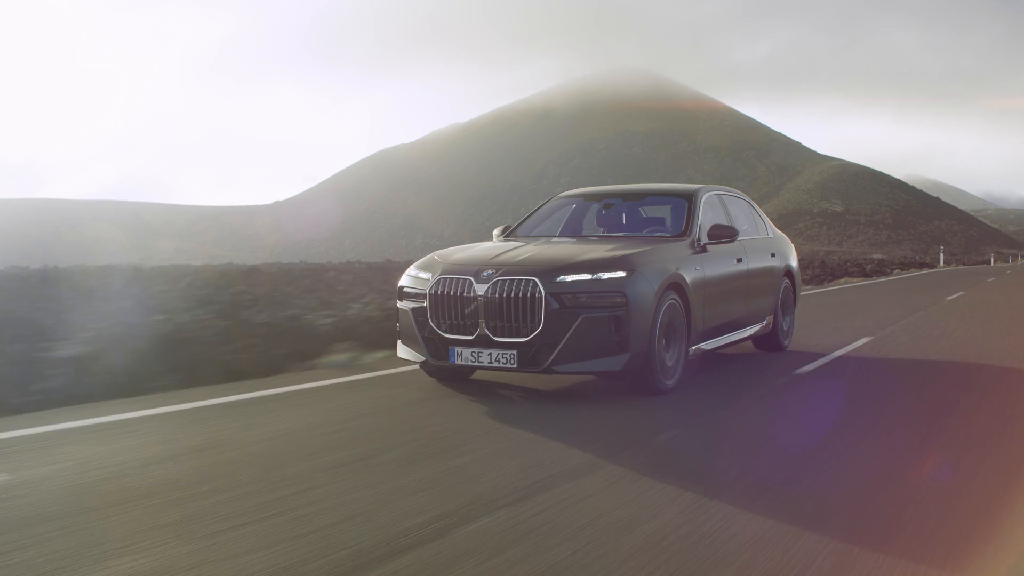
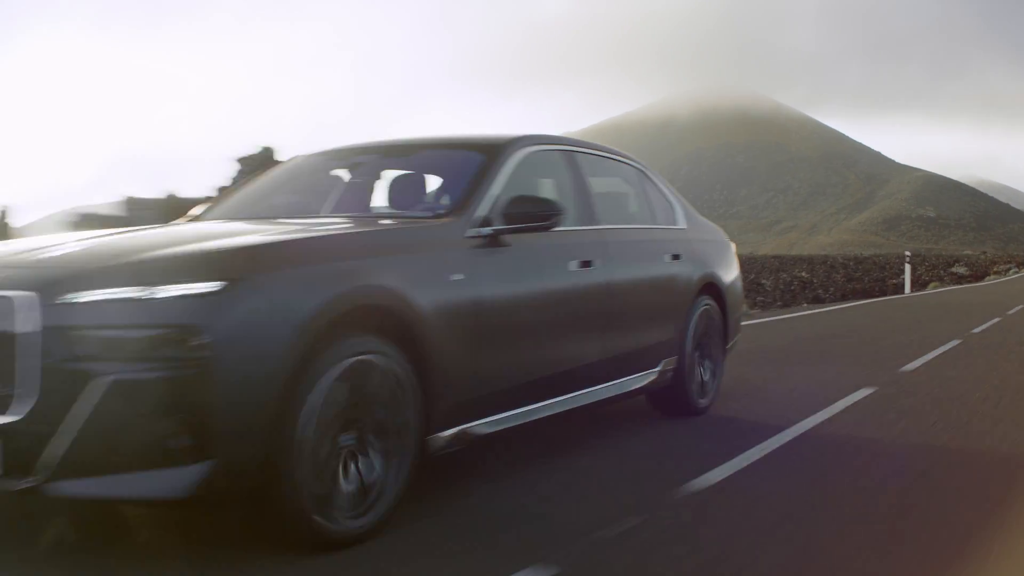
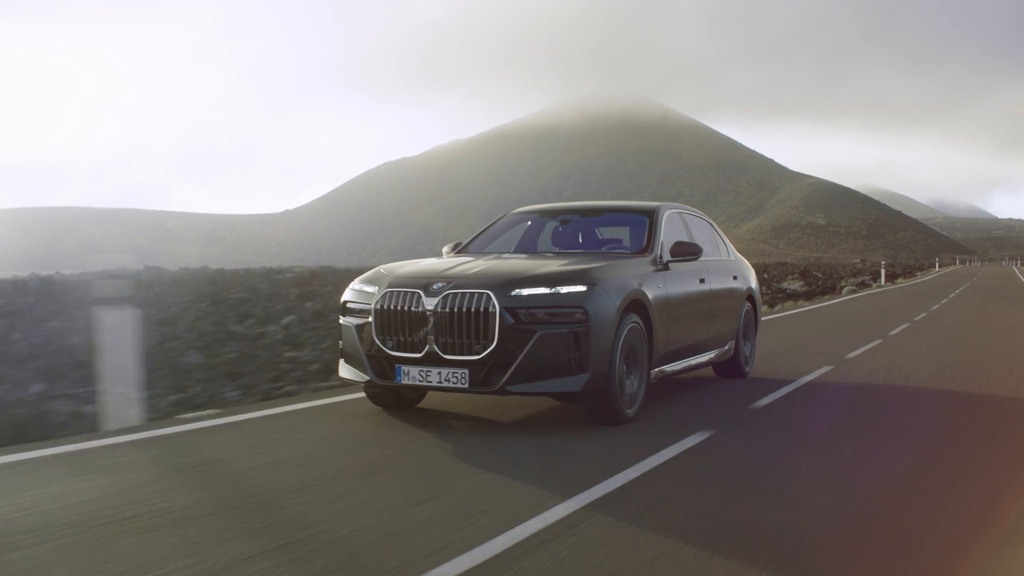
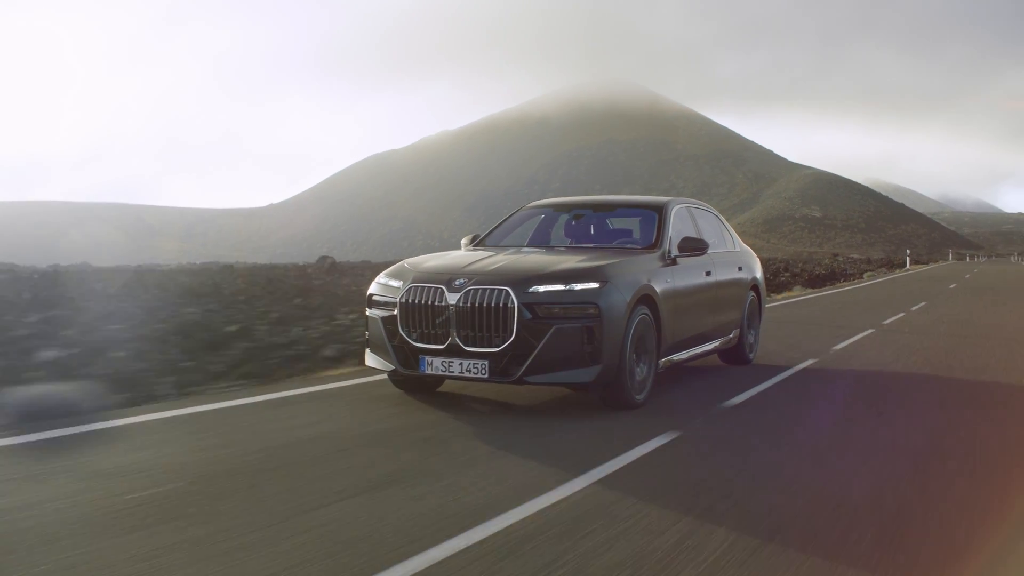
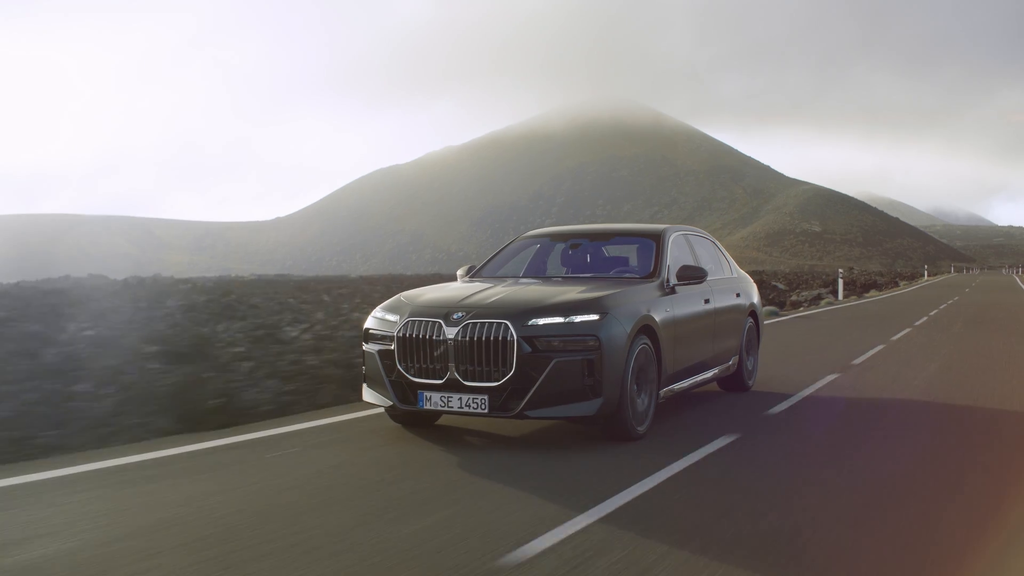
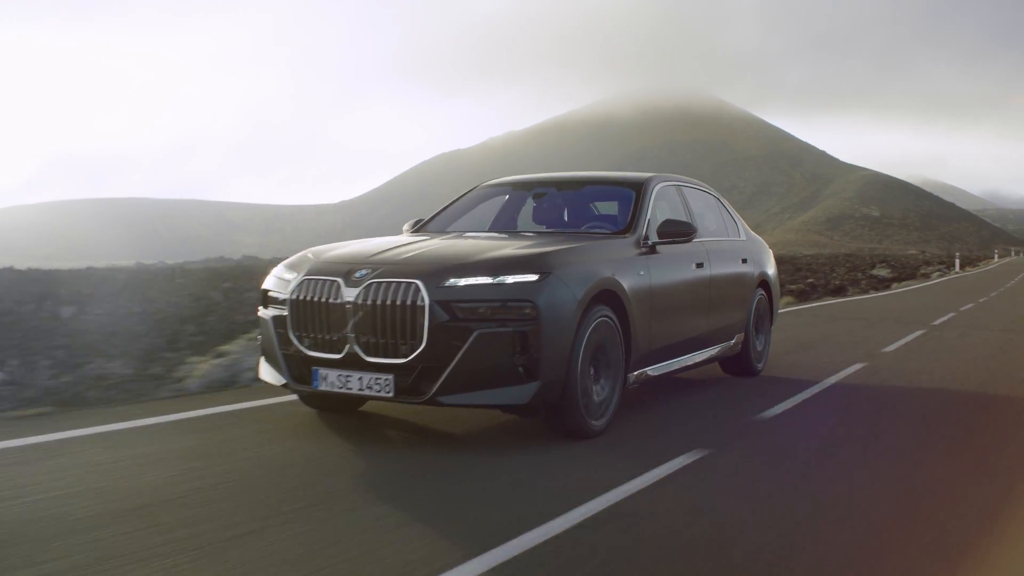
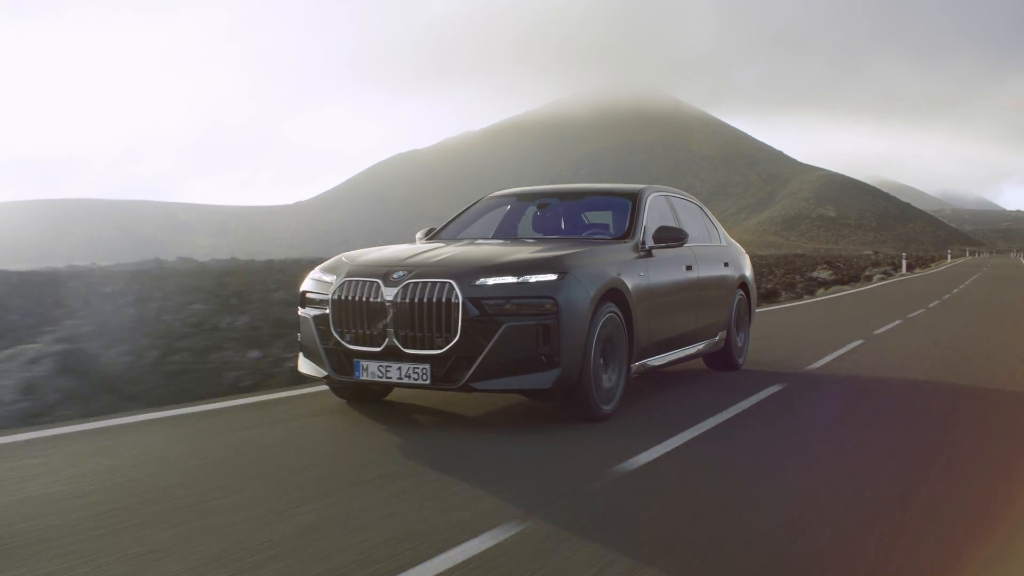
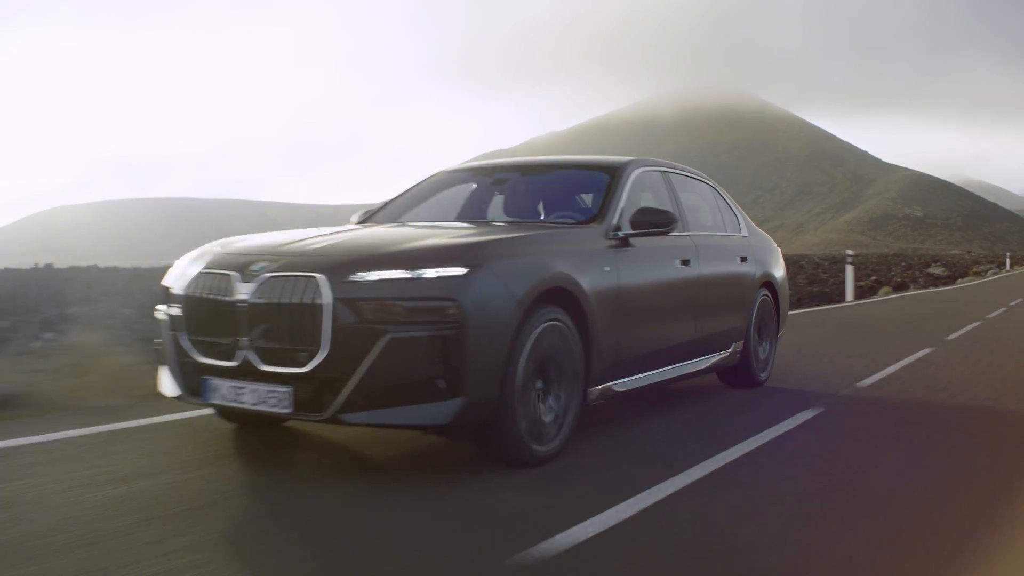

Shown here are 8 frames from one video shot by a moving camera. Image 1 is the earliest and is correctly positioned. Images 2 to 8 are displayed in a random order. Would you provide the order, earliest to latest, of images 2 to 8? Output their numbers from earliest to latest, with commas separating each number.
4, 5, 3, 7, 6, 8, 2
